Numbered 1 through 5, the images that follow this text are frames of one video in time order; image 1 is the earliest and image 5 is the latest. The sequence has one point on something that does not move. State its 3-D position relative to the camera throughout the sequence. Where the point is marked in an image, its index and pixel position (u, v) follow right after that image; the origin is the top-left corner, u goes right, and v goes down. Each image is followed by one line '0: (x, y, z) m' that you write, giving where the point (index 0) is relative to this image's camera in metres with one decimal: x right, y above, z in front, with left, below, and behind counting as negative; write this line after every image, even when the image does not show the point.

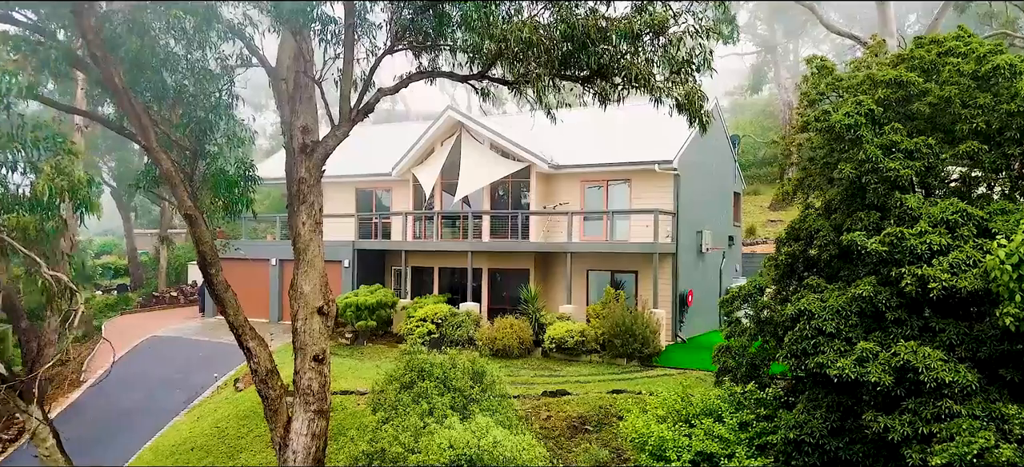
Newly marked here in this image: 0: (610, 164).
0: (+2.8, +2.0, +19.2) m
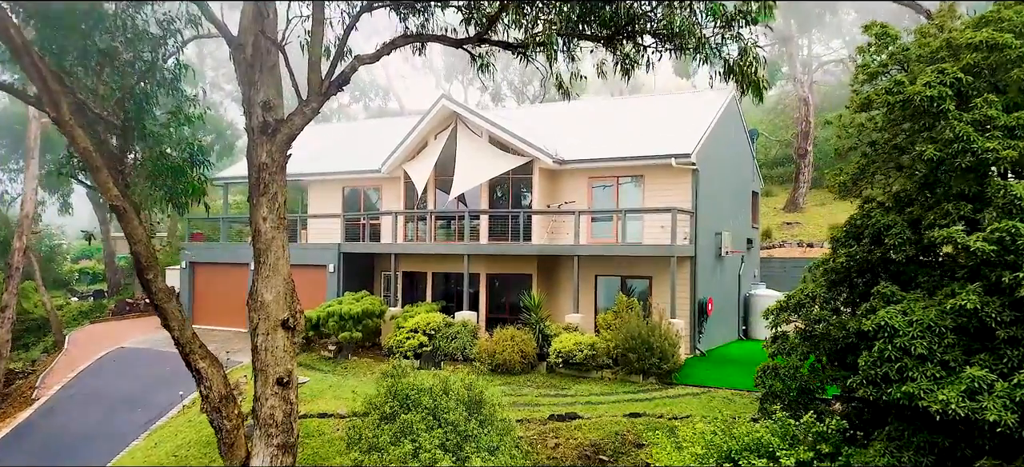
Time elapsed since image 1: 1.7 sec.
0: (+2.8, +2.0, +17.4) m
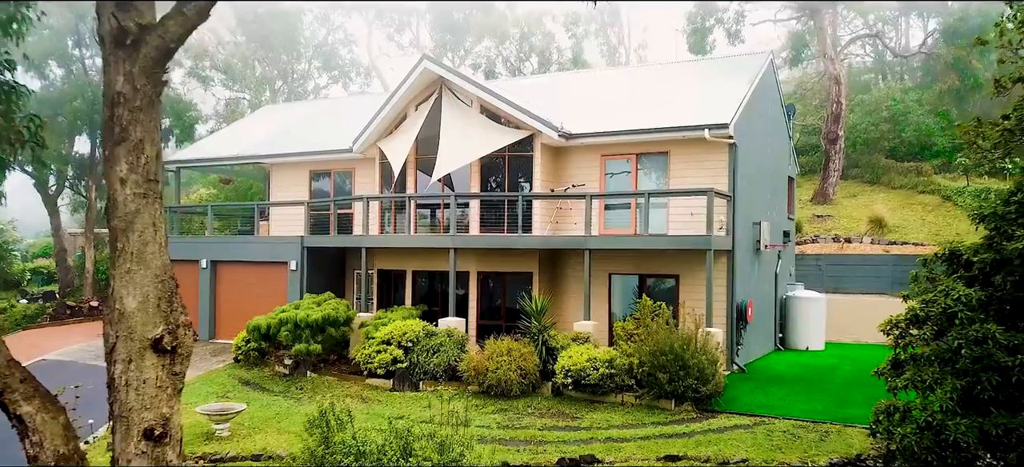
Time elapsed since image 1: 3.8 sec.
0: (+2.7, +2.2, +14.3) m
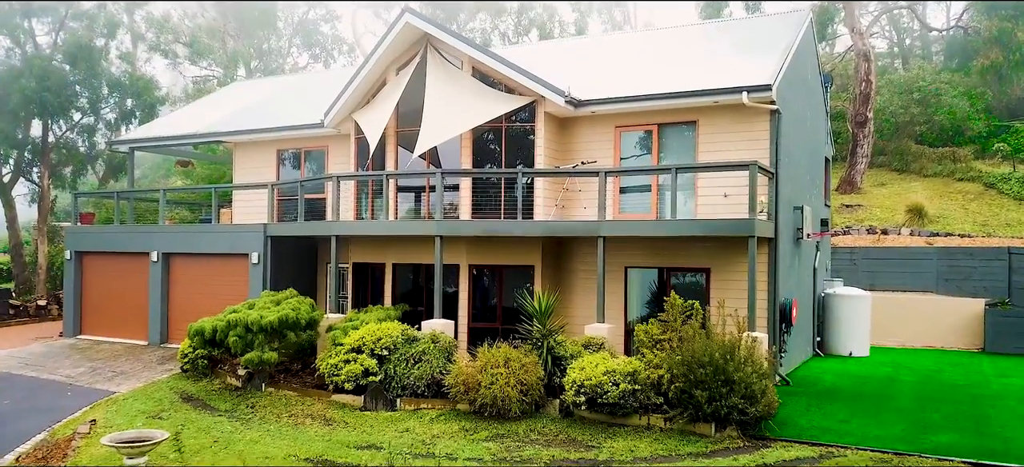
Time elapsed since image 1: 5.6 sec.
0: (+2.7, +2.5, +11.9) m
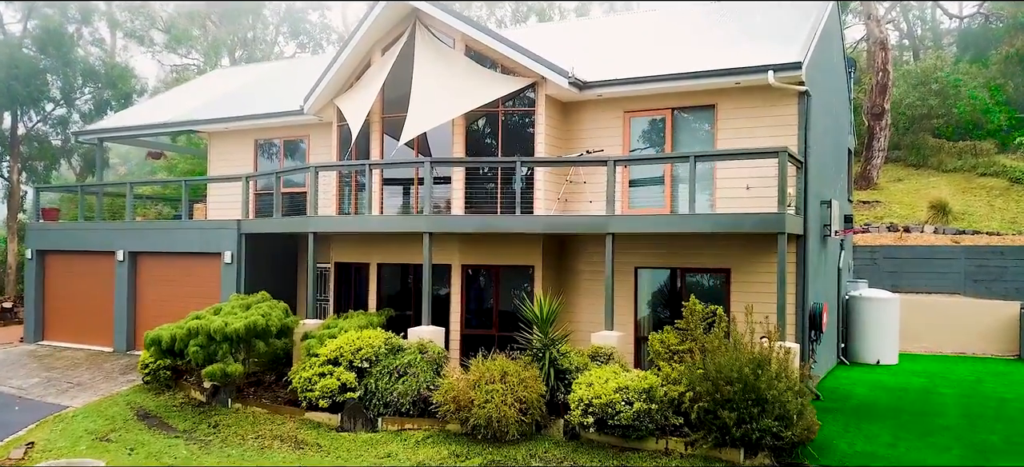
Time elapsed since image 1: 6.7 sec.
0: (+2.7, +2.5, +10.7) m
